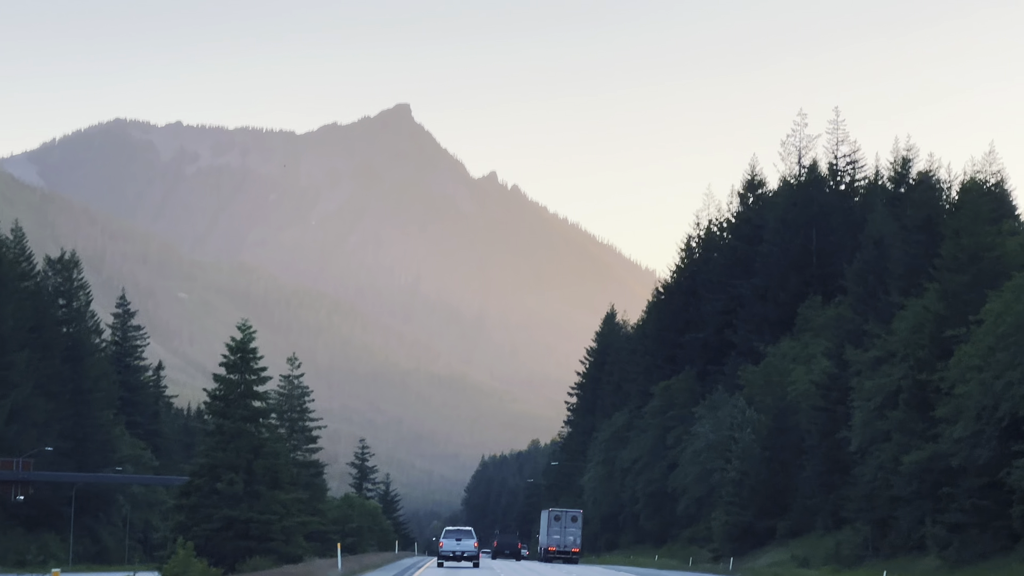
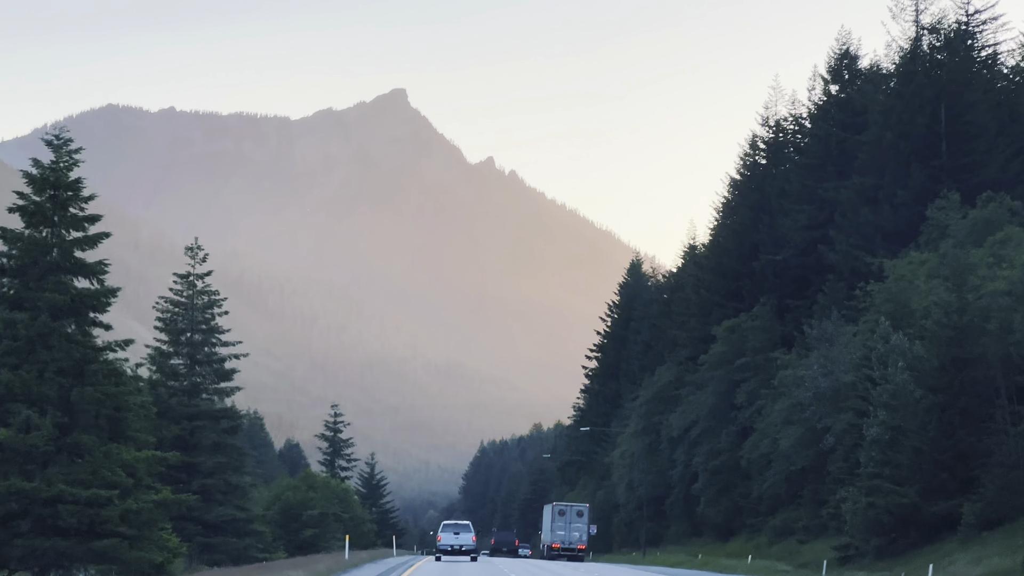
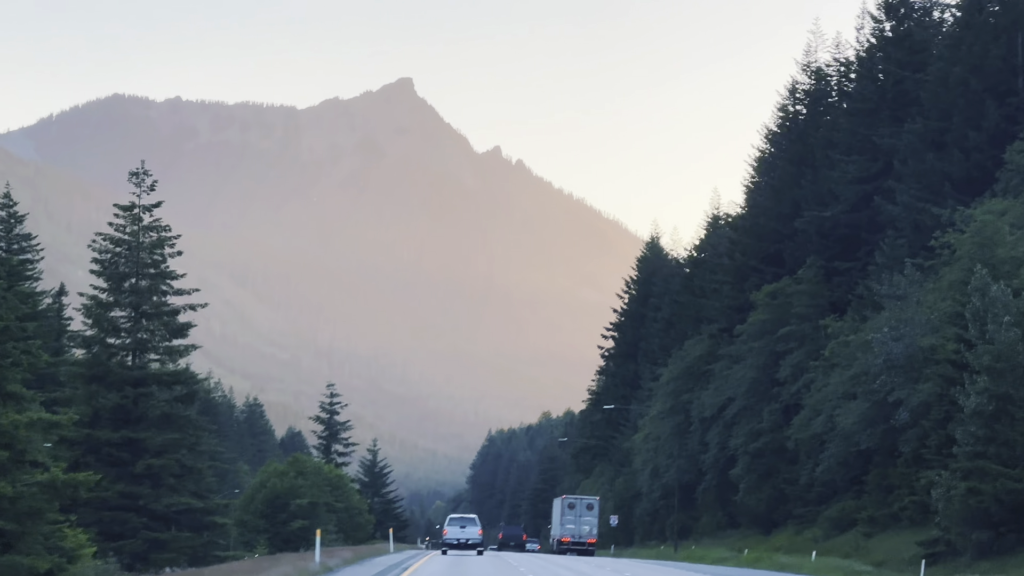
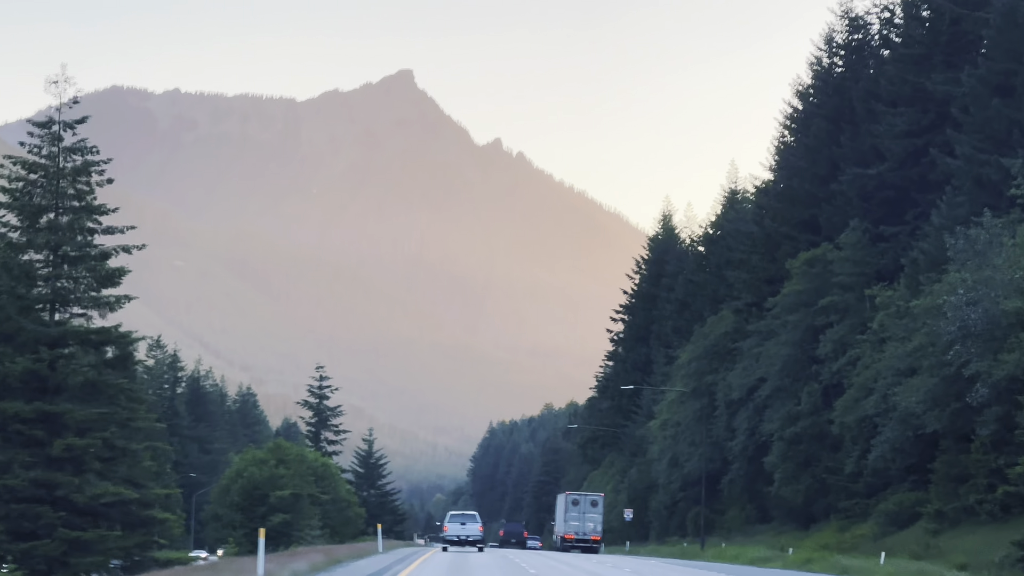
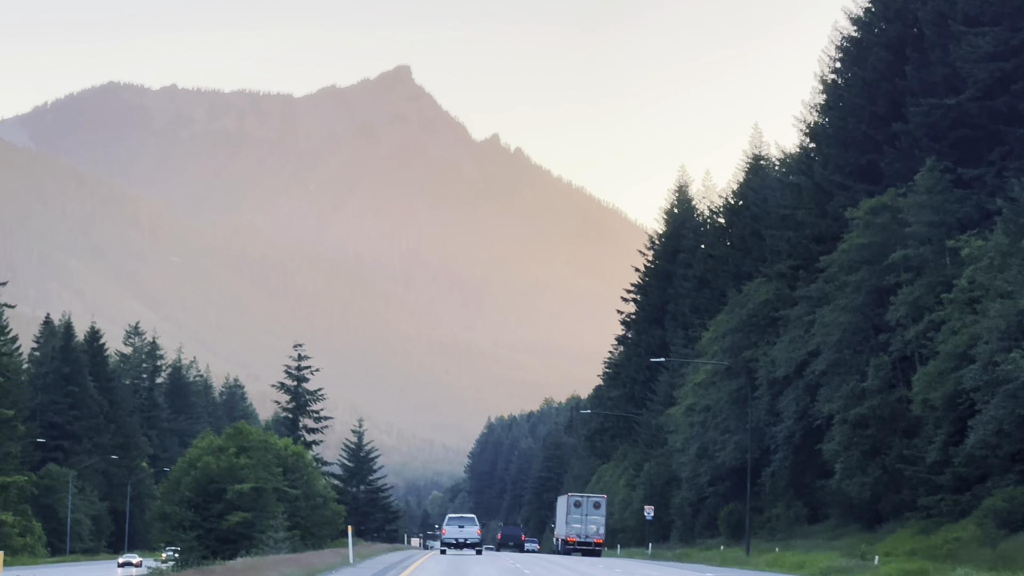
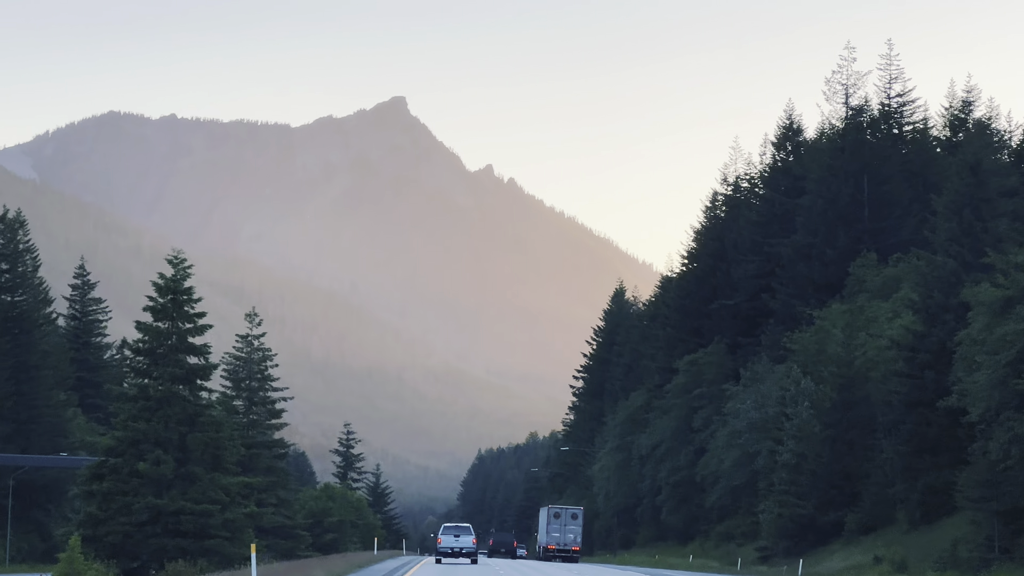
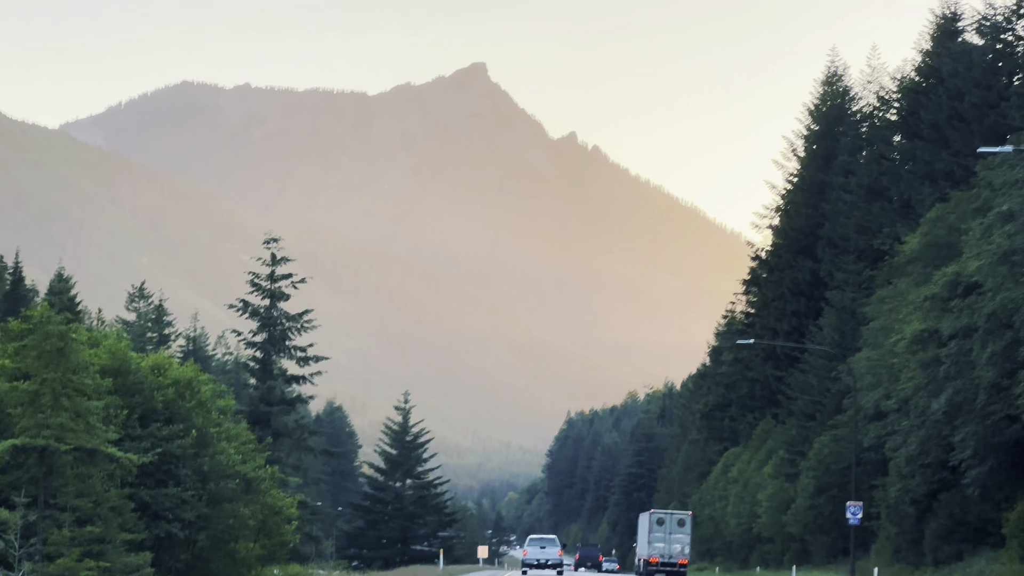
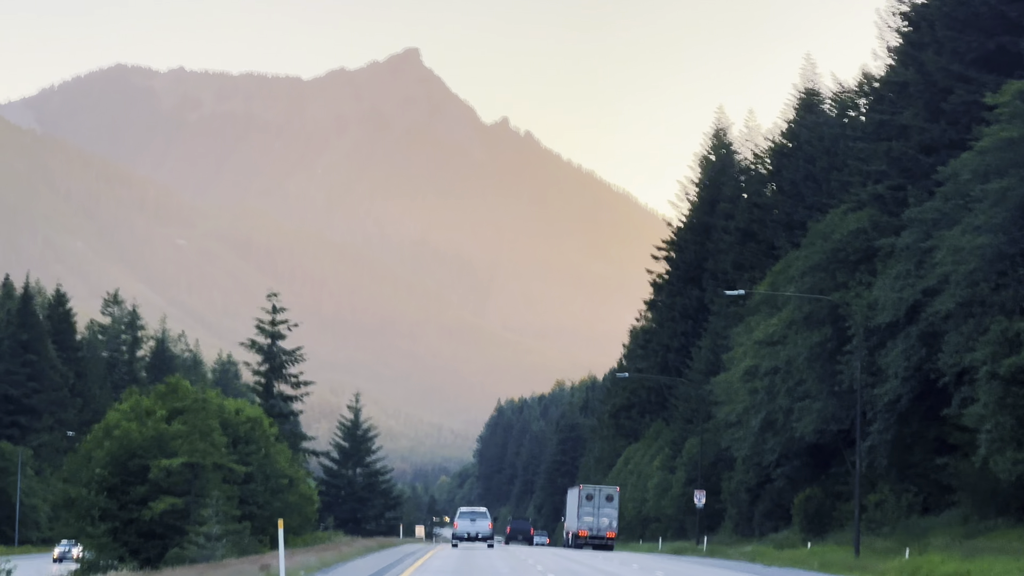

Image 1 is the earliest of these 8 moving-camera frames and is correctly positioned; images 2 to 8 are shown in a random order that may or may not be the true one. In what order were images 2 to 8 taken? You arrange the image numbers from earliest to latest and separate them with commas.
6, 2, 3, 4, 5, 8, 7
